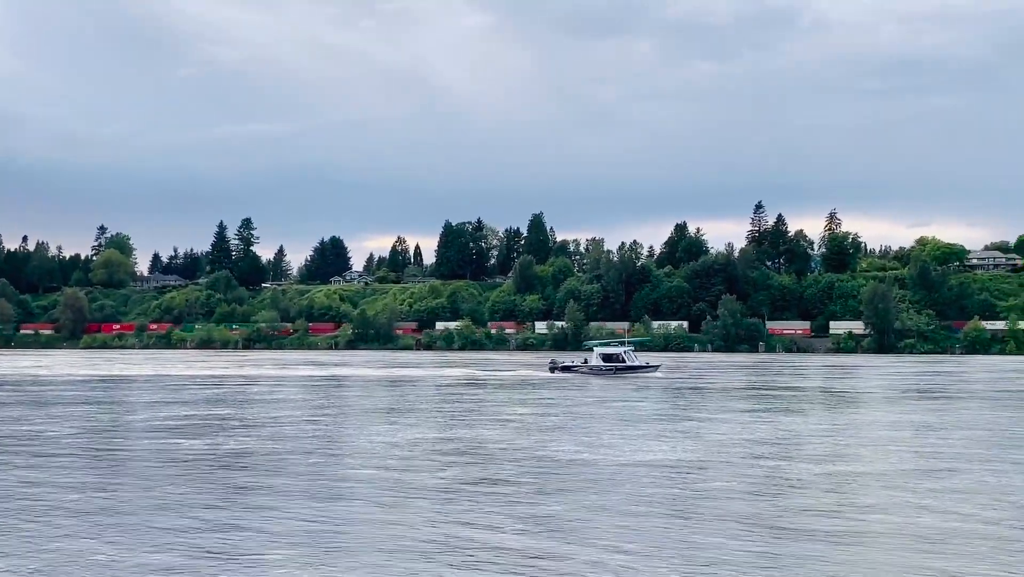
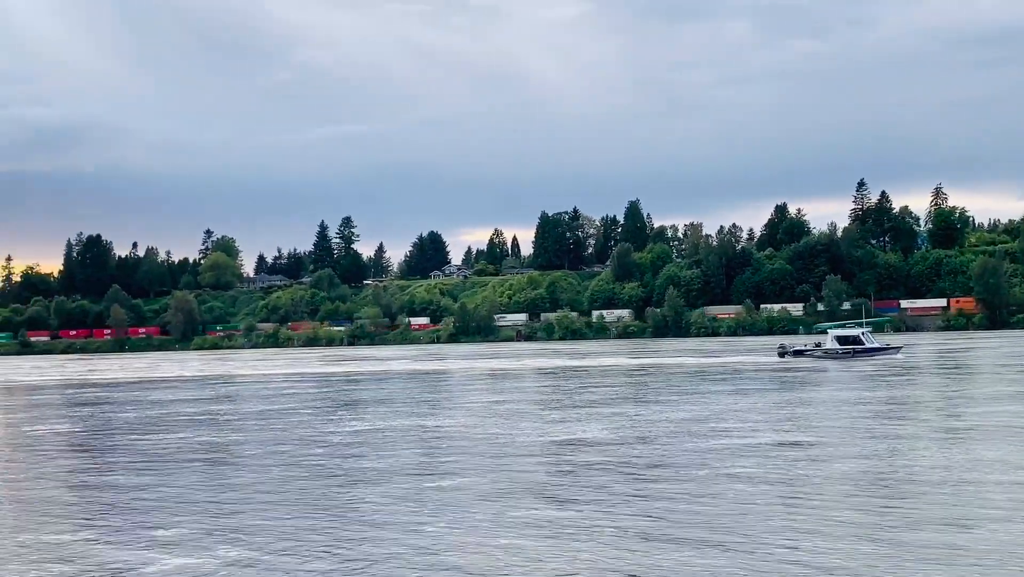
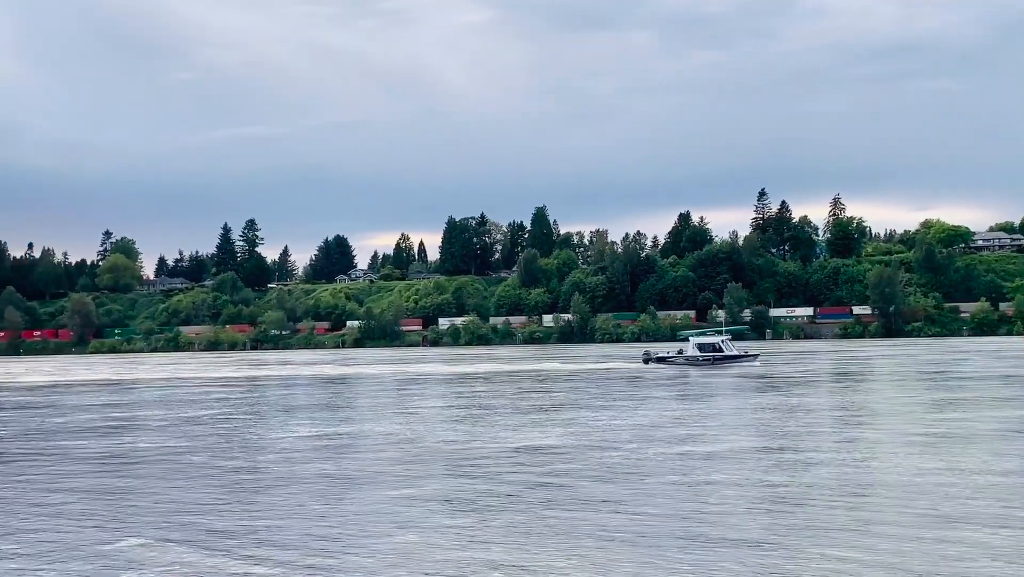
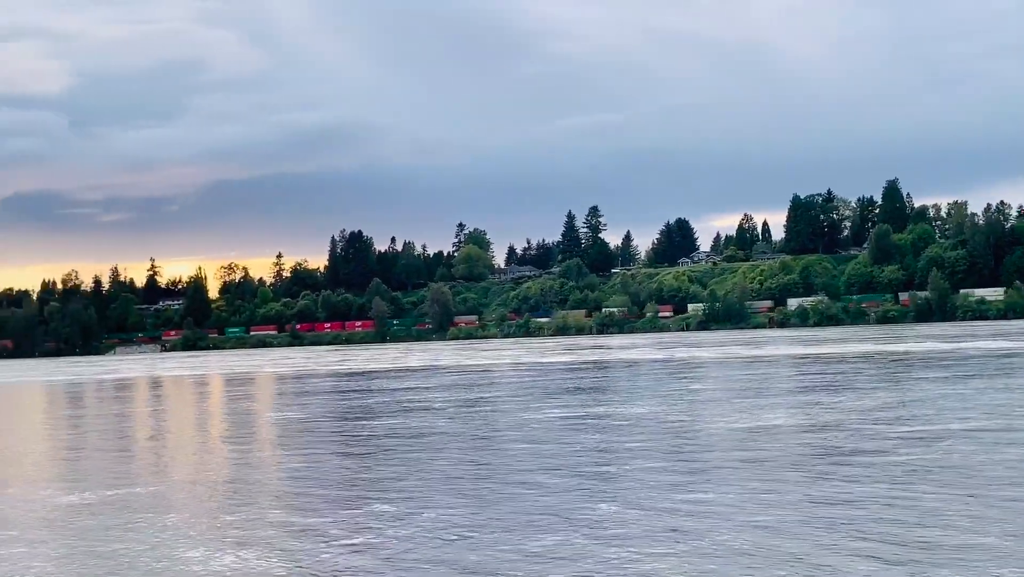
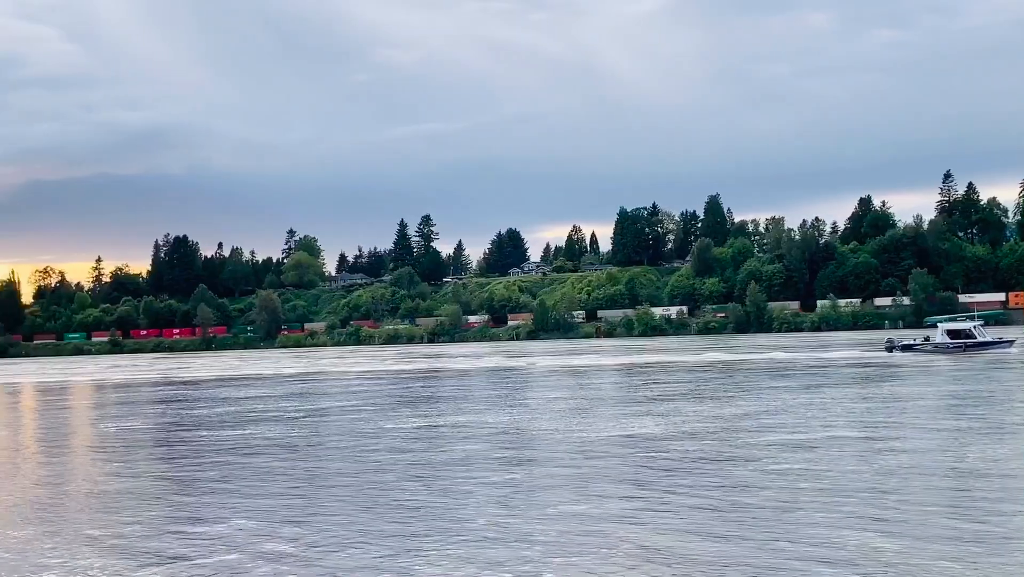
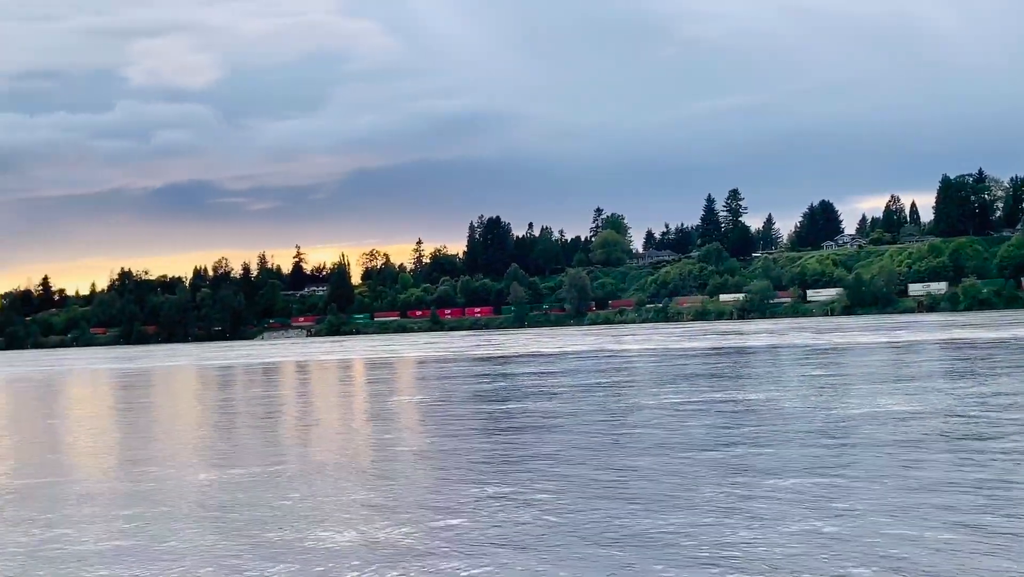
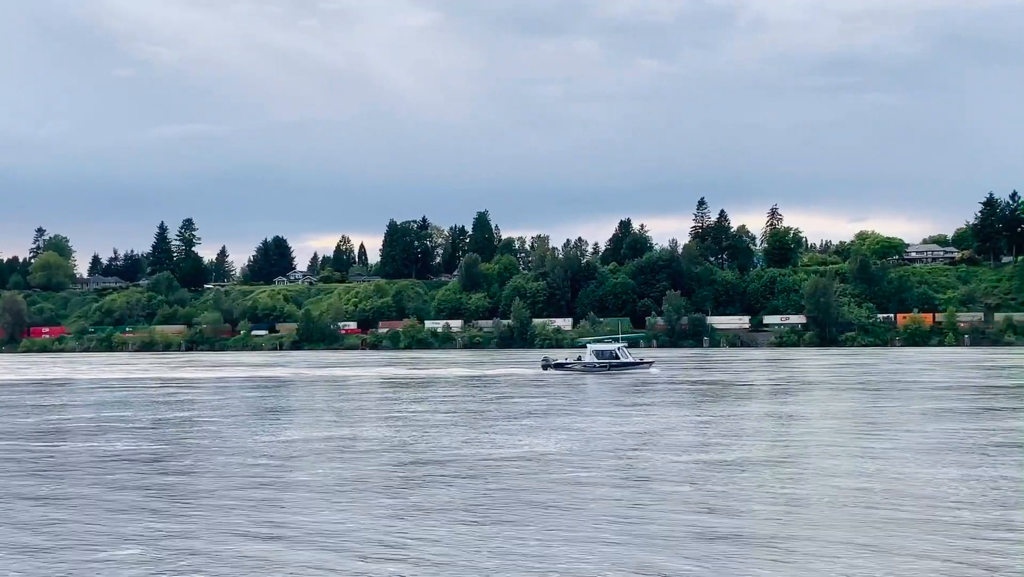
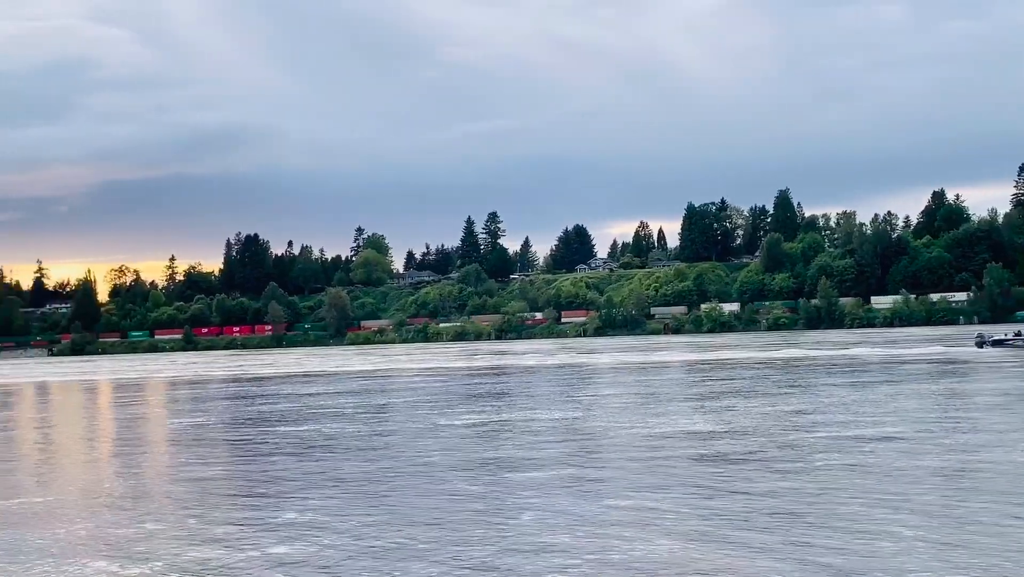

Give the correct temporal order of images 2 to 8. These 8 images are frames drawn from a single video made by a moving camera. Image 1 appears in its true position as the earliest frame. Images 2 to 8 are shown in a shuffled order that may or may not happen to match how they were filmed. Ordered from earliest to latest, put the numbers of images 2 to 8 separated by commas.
7, 3, 2, 5, 8, 4, 6
